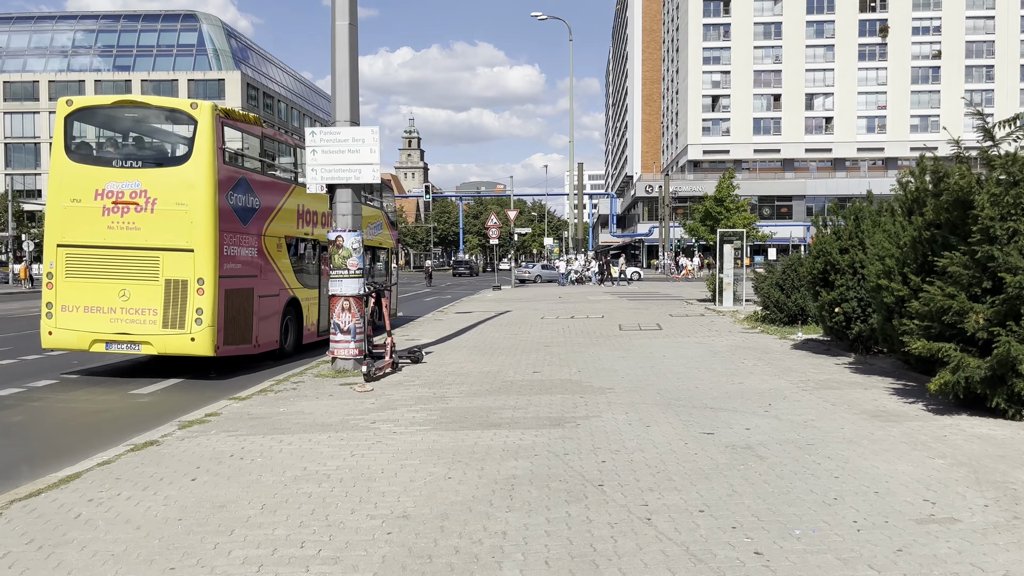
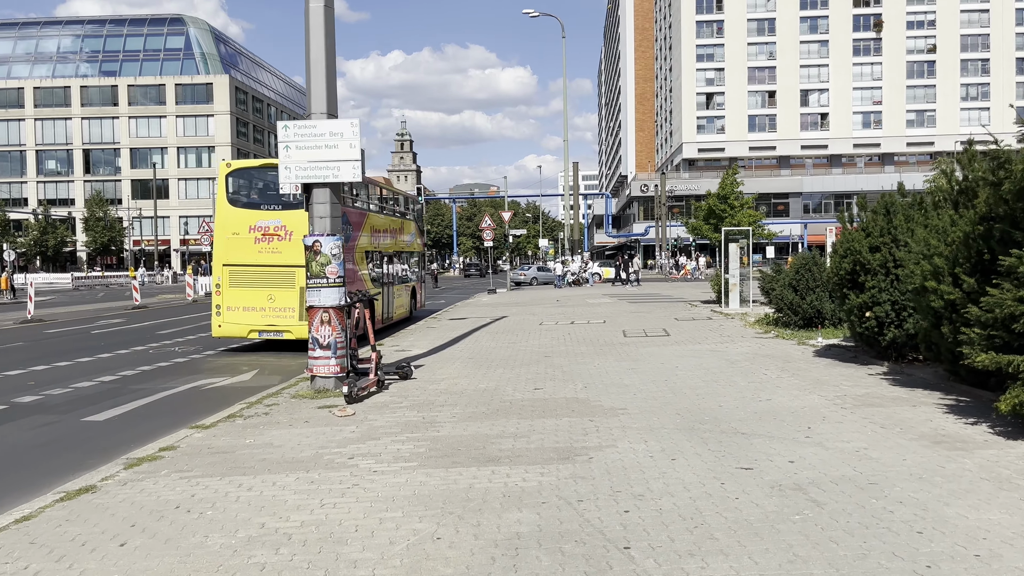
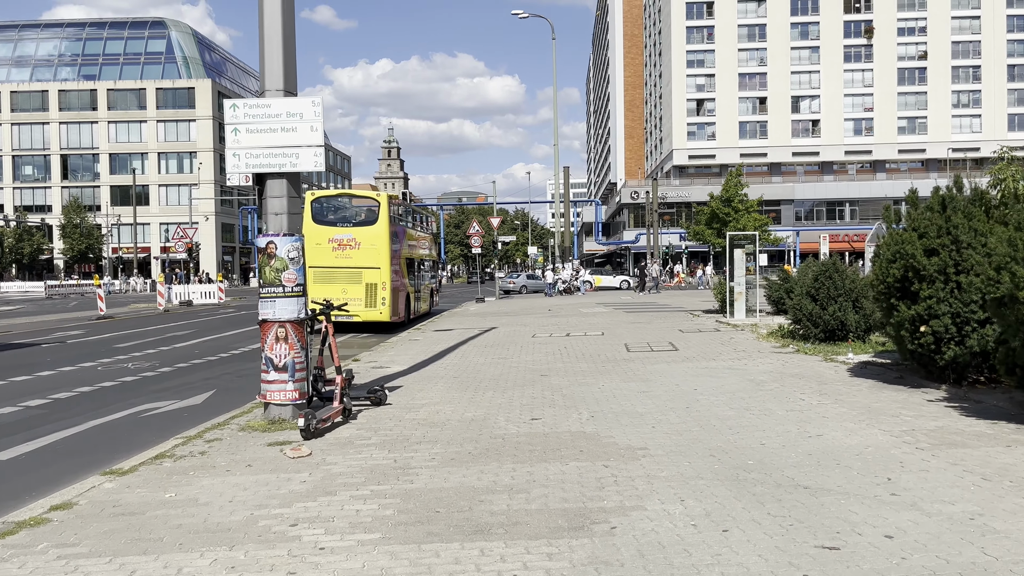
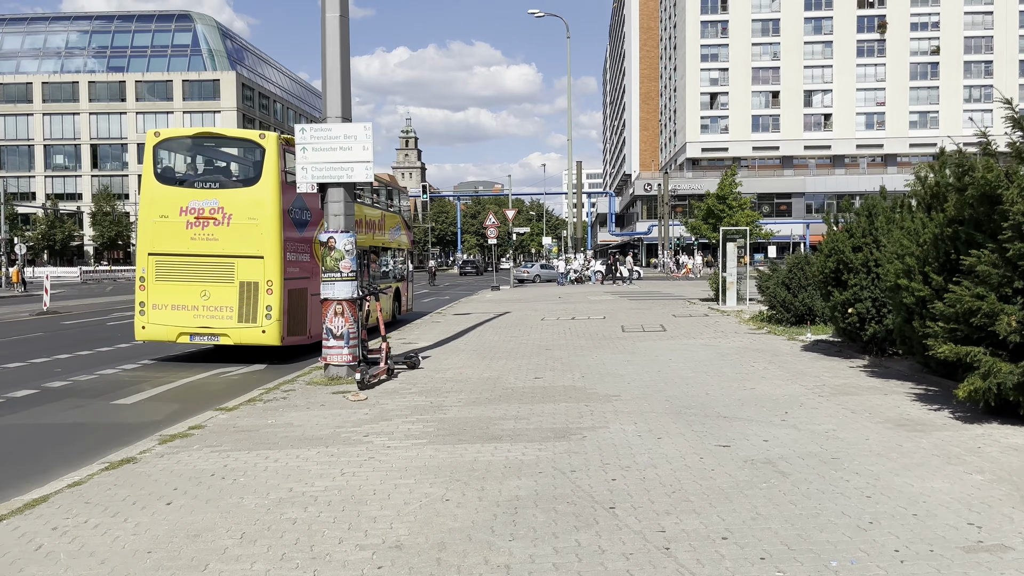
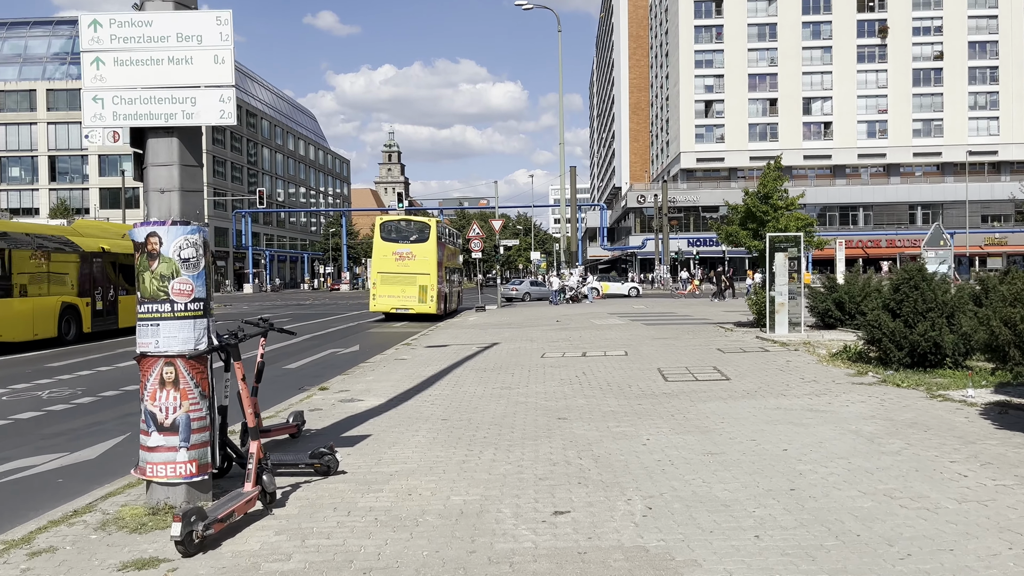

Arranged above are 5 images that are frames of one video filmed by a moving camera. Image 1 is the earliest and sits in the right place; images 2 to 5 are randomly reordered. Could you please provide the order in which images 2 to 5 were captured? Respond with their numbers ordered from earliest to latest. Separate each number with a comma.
4, 2, 3, 5
